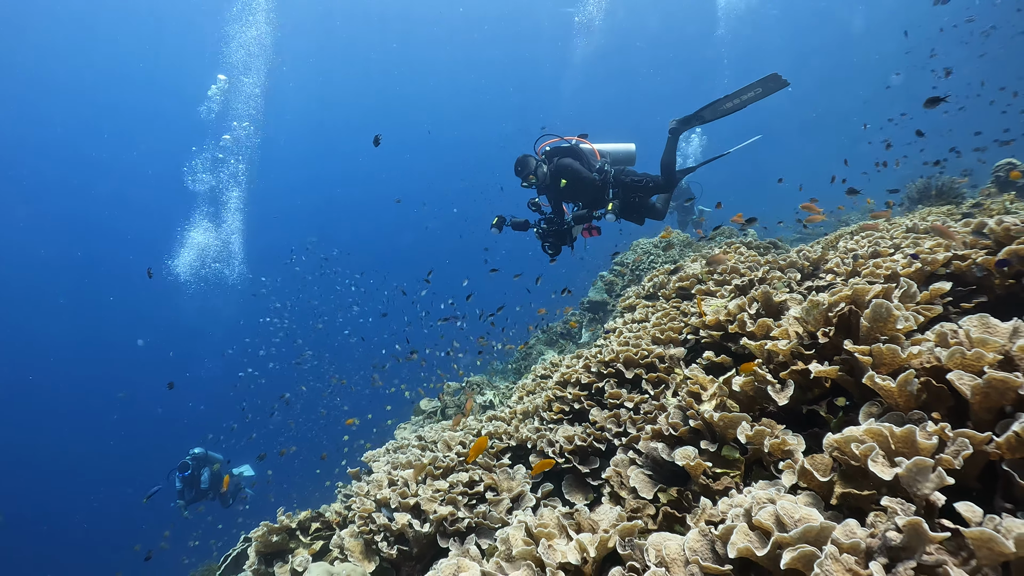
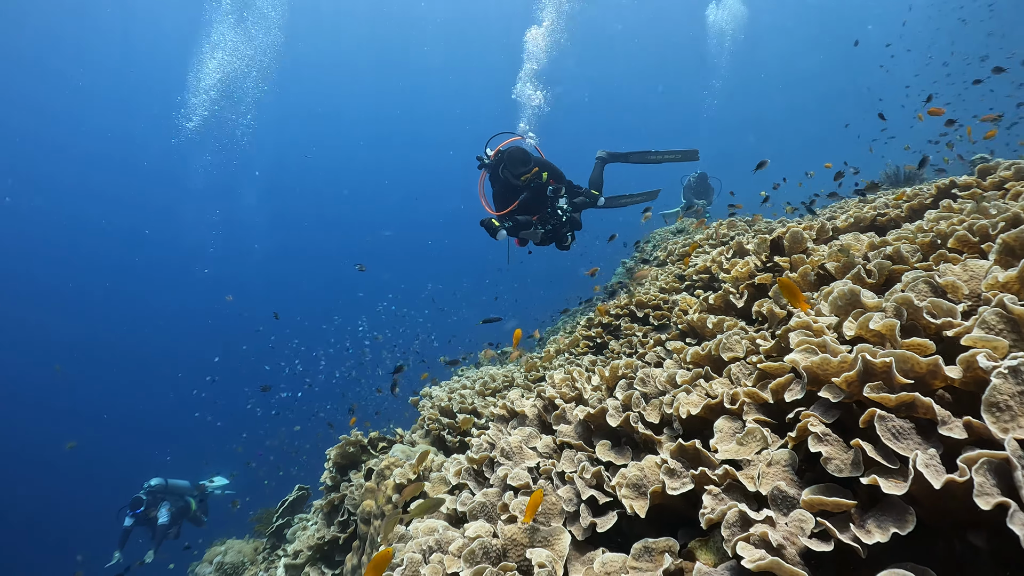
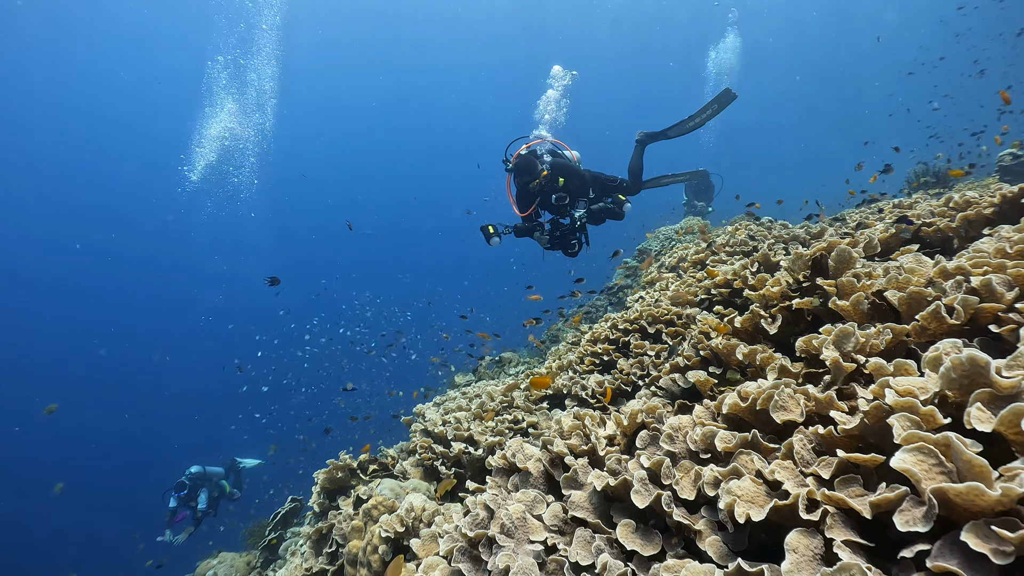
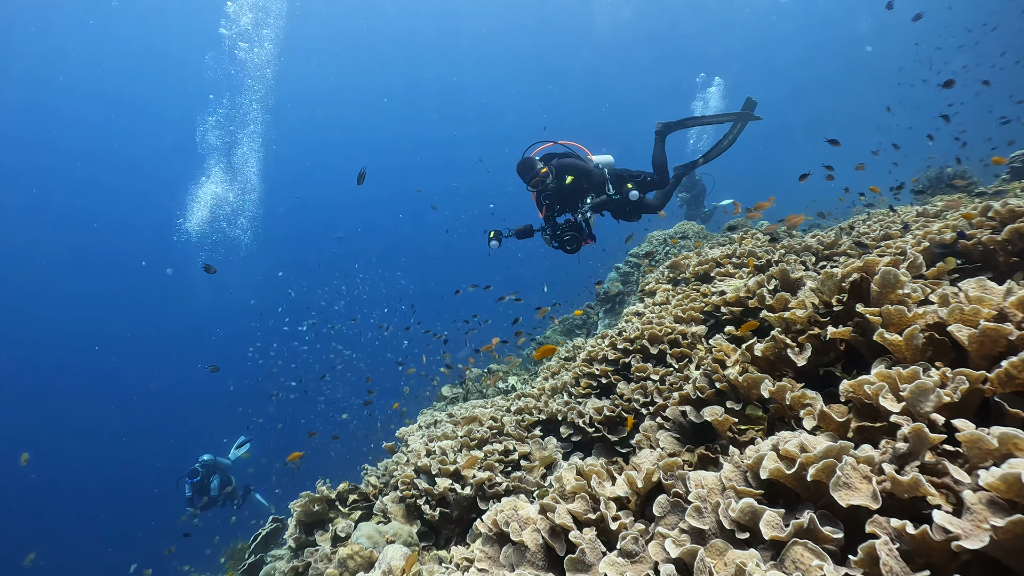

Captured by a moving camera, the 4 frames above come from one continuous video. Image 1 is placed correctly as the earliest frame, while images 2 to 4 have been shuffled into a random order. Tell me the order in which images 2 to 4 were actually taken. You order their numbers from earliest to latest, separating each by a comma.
4, 3, 2
